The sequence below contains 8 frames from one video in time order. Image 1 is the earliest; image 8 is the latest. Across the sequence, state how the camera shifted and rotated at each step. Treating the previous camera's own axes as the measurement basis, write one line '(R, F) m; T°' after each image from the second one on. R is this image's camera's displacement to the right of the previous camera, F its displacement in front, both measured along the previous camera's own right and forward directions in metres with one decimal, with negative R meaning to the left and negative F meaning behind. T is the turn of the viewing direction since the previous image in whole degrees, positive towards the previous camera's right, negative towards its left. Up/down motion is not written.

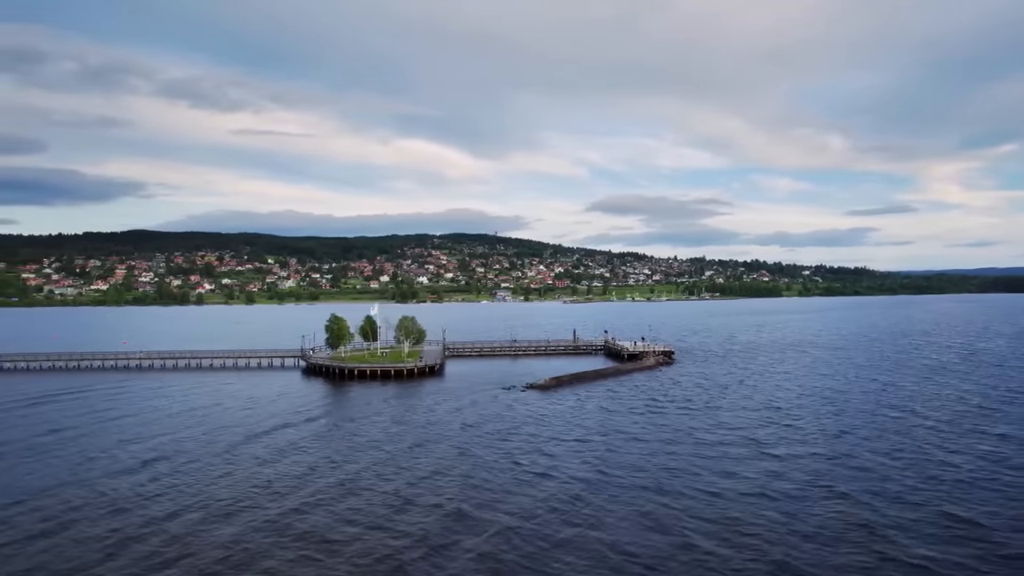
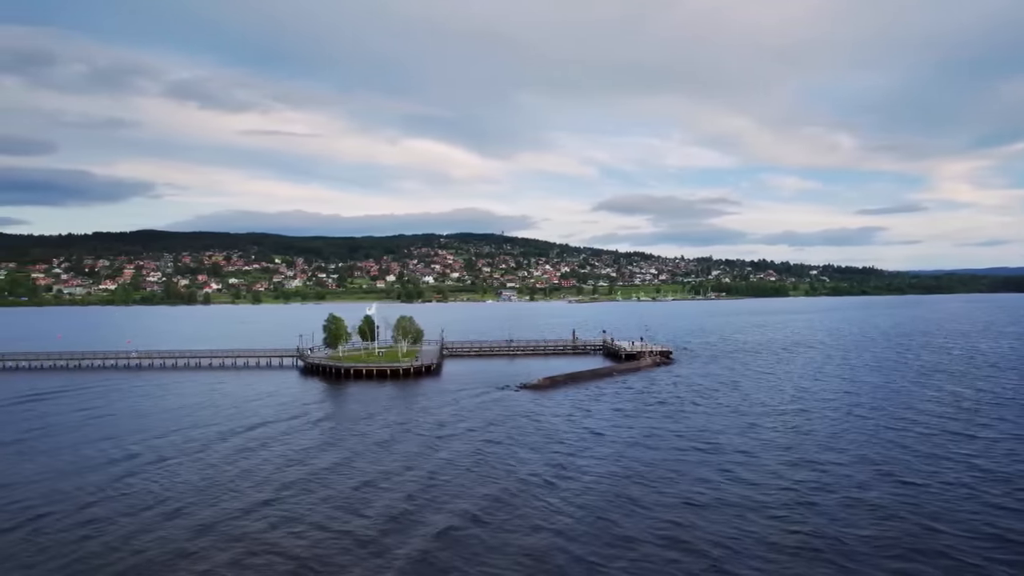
(+1.5, +0.1) m; -1°
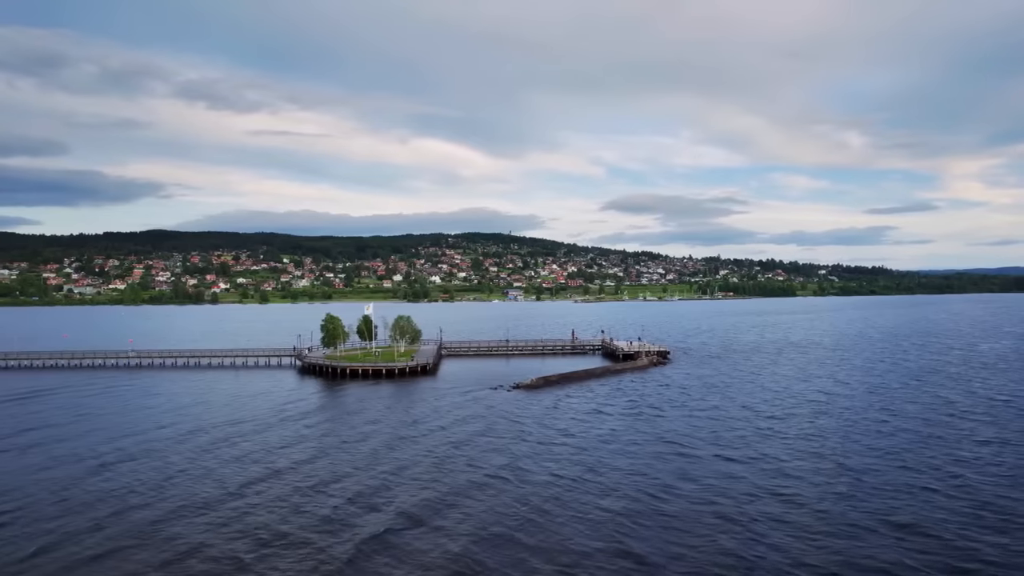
(+1.6, 0.0) m; -1°
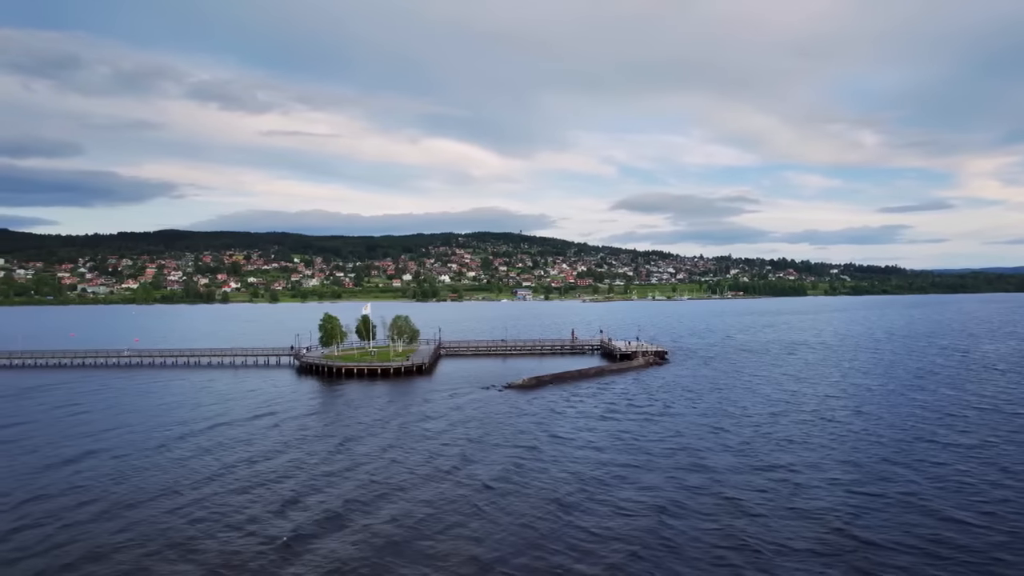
(+2.0, +0.1) m; -1°
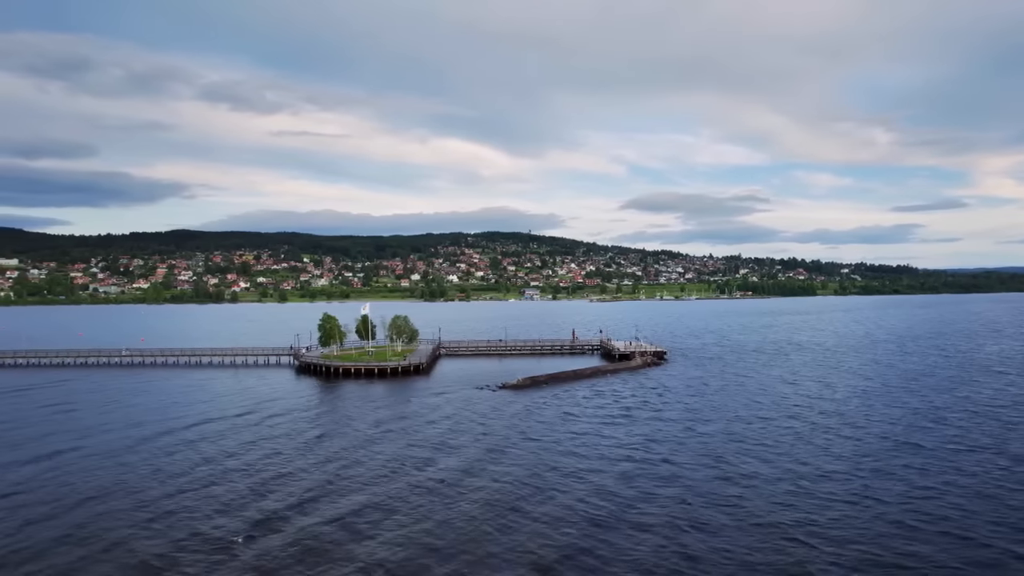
(+1.6, +0.1) m; -1°
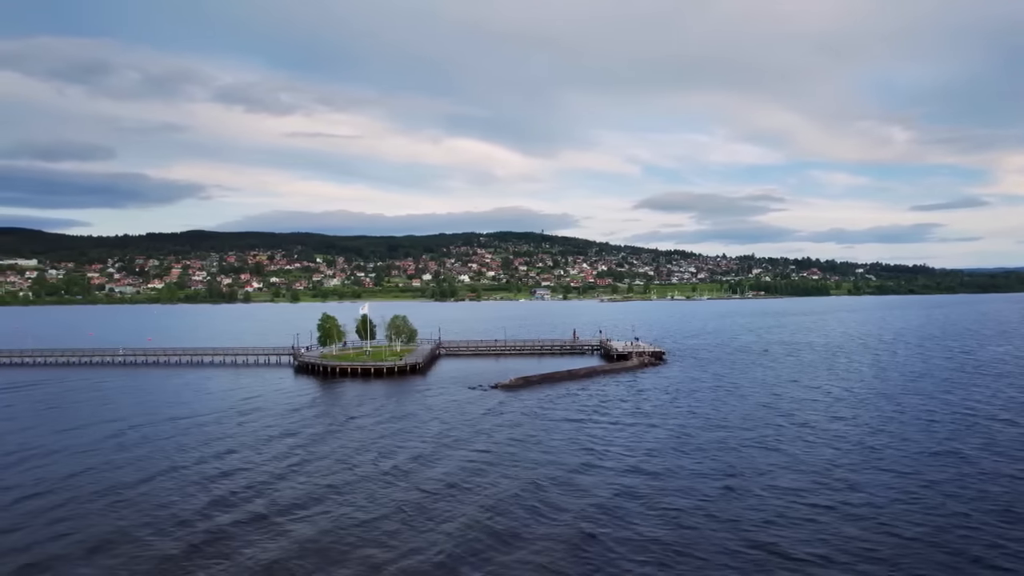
(+2.3, 0.0) m; -1°
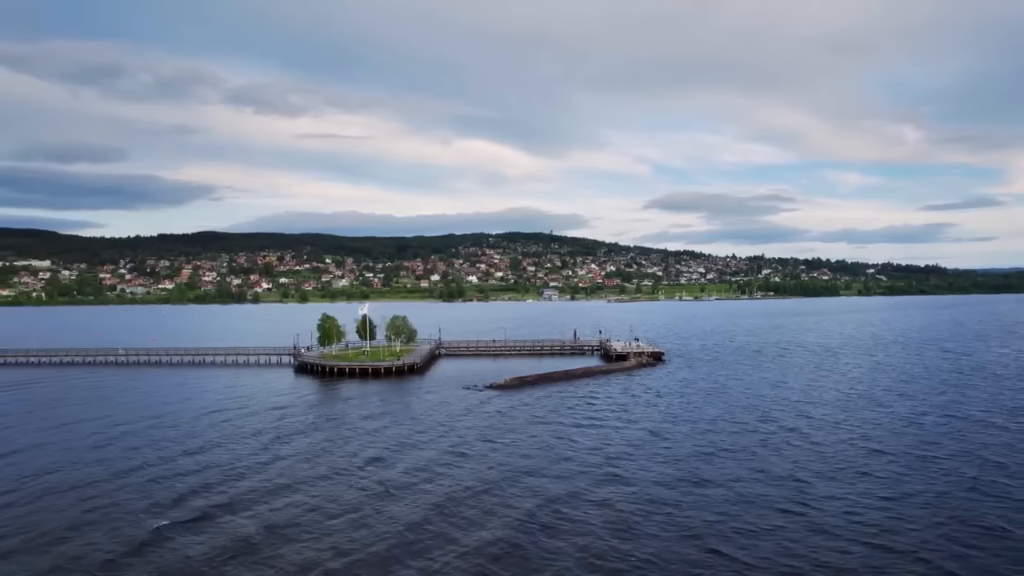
(+1.6, 0.0) m; -1°
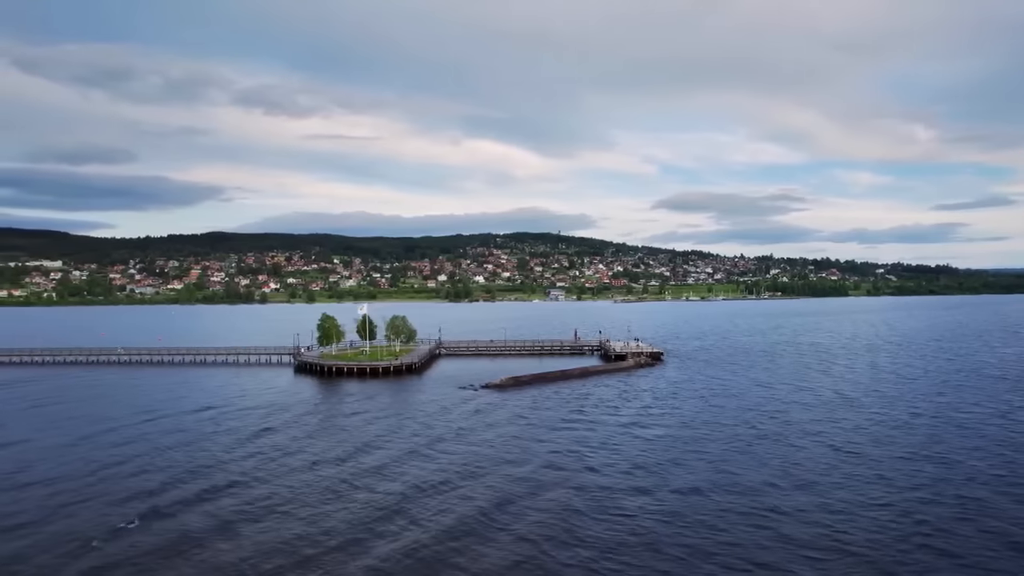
(+1.4, 0.0) m; -1°
